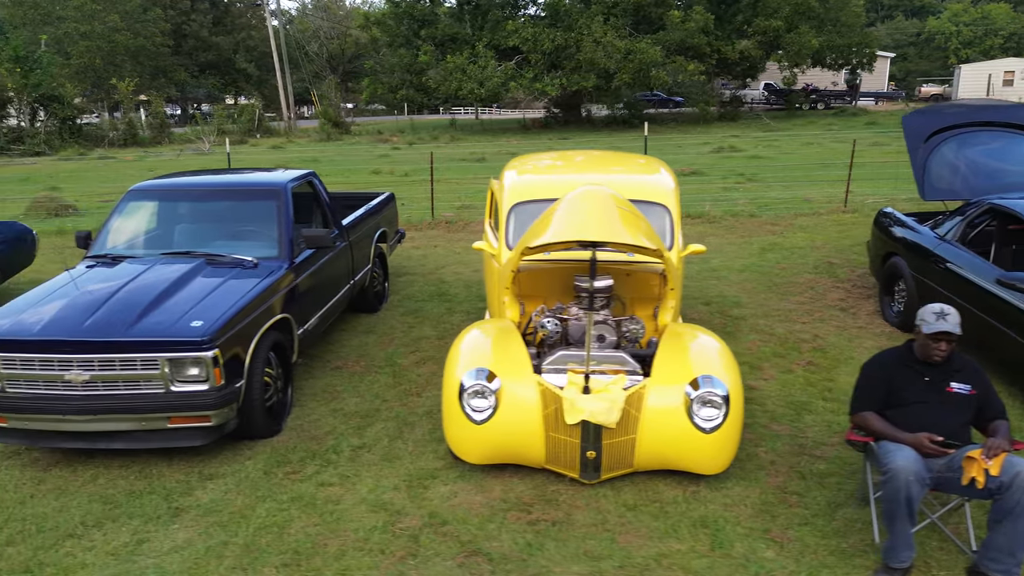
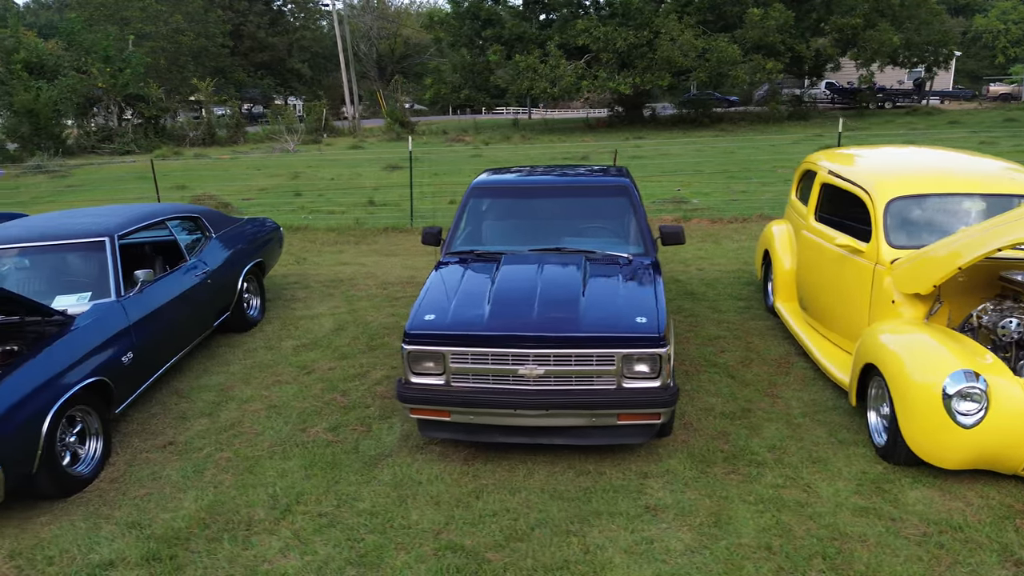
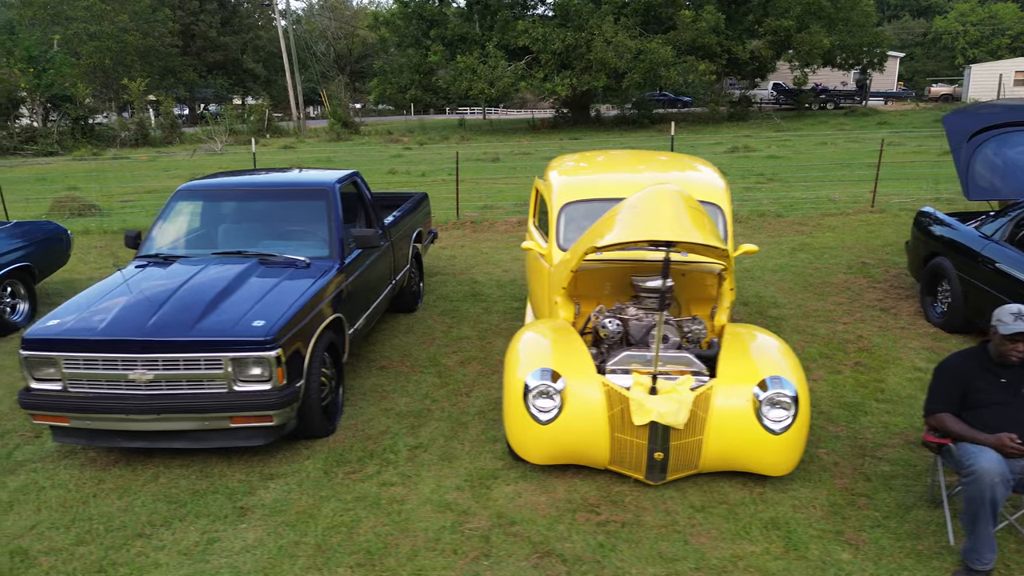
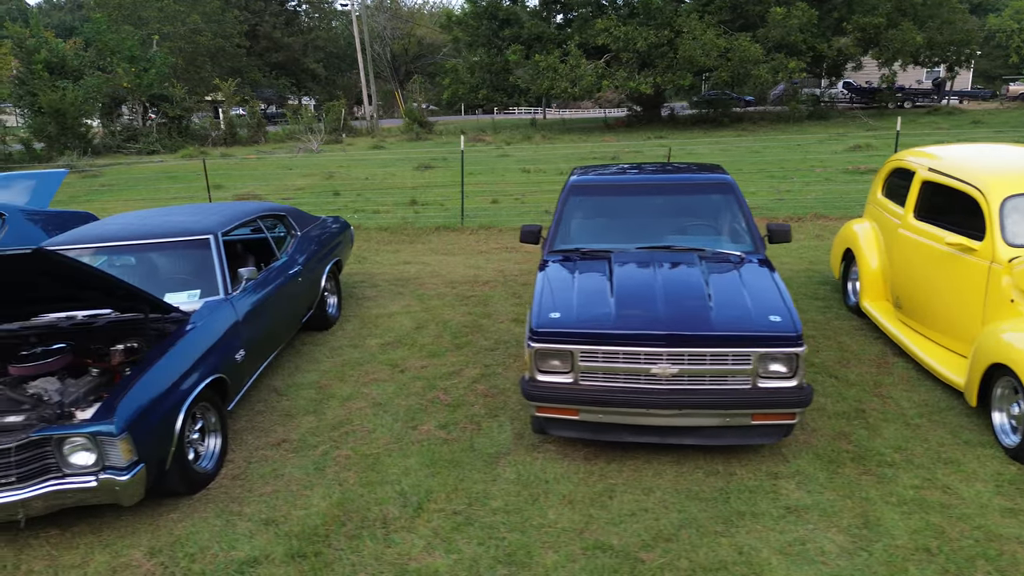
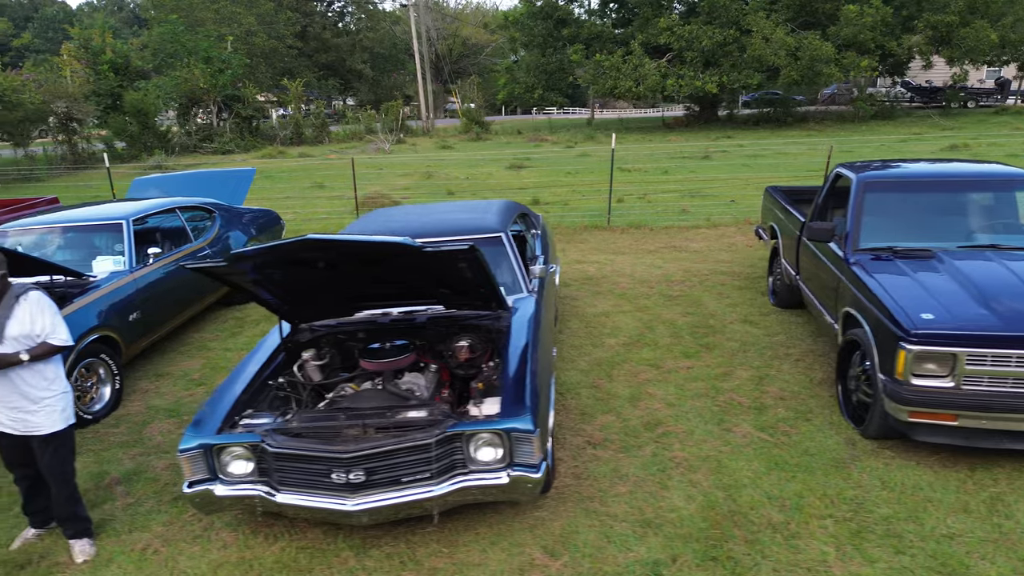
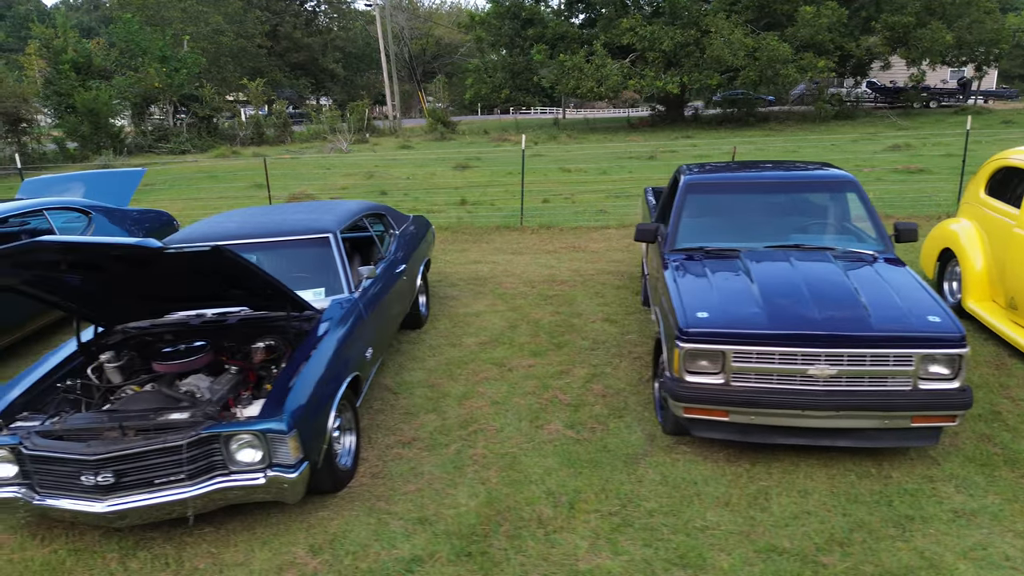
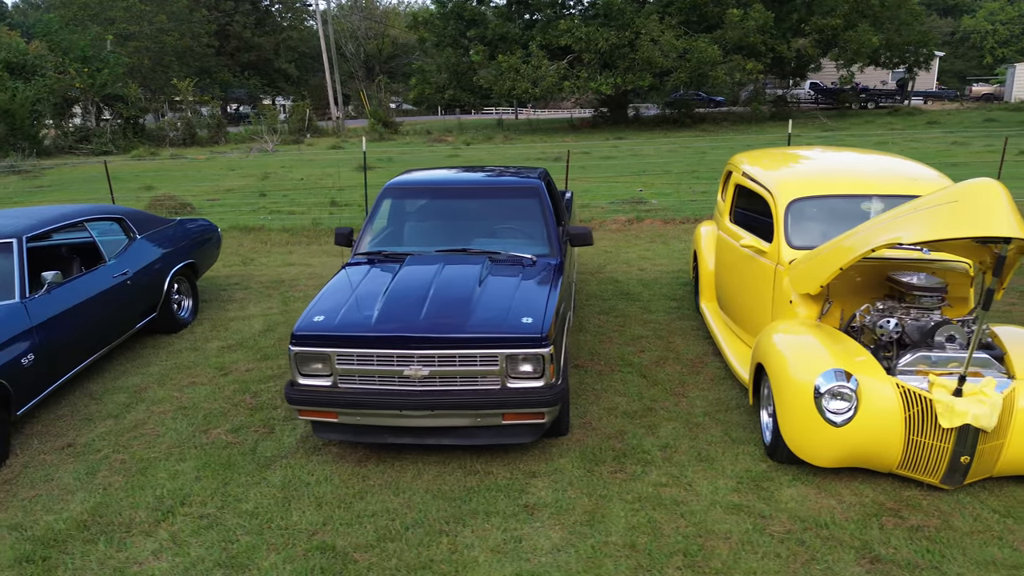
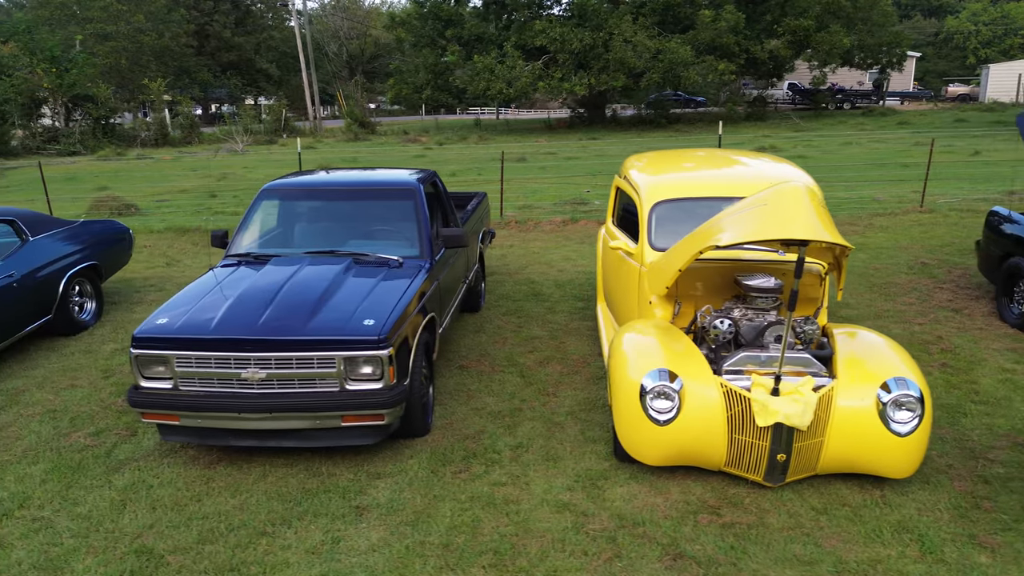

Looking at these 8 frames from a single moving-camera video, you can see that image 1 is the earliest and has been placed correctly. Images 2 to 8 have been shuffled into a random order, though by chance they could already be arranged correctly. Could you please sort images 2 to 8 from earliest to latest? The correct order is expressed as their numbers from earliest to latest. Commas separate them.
3, 8, 7, 2, 4, 6, 5
